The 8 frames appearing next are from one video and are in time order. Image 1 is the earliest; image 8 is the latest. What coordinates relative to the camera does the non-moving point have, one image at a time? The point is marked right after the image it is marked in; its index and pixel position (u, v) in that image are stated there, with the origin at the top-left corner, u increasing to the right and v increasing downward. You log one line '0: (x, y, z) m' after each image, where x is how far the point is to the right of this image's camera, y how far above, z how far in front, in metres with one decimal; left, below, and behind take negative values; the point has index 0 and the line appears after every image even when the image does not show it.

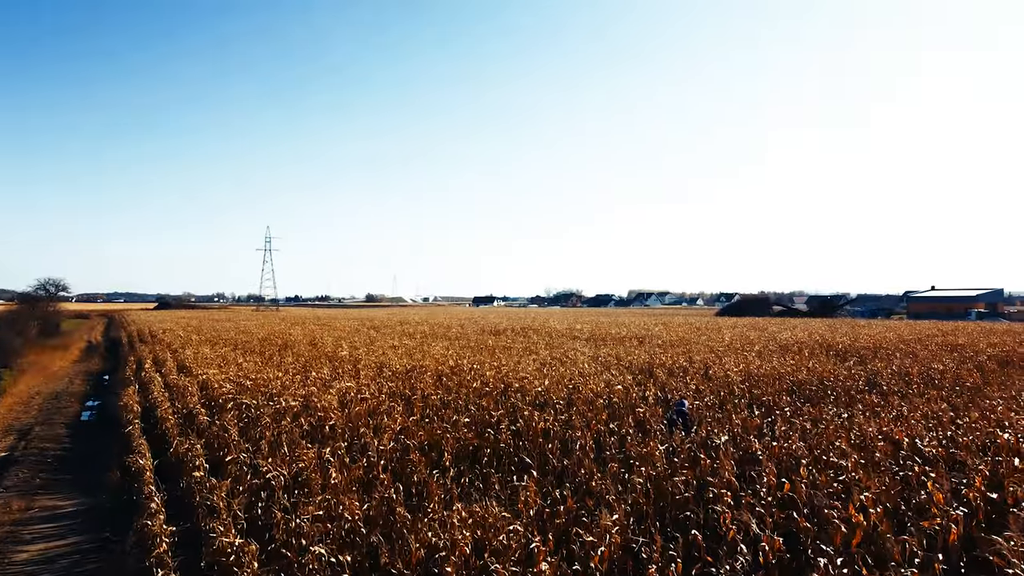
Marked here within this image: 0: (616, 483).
0: (+1.3, -2.4, +7.9) m
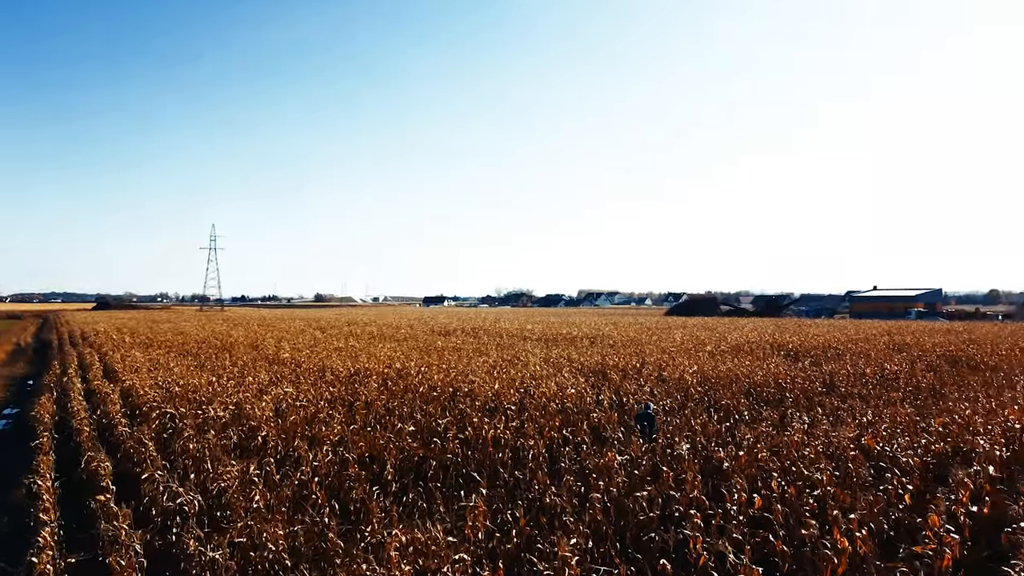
0: (+0.7, -2.4, +7.3) m
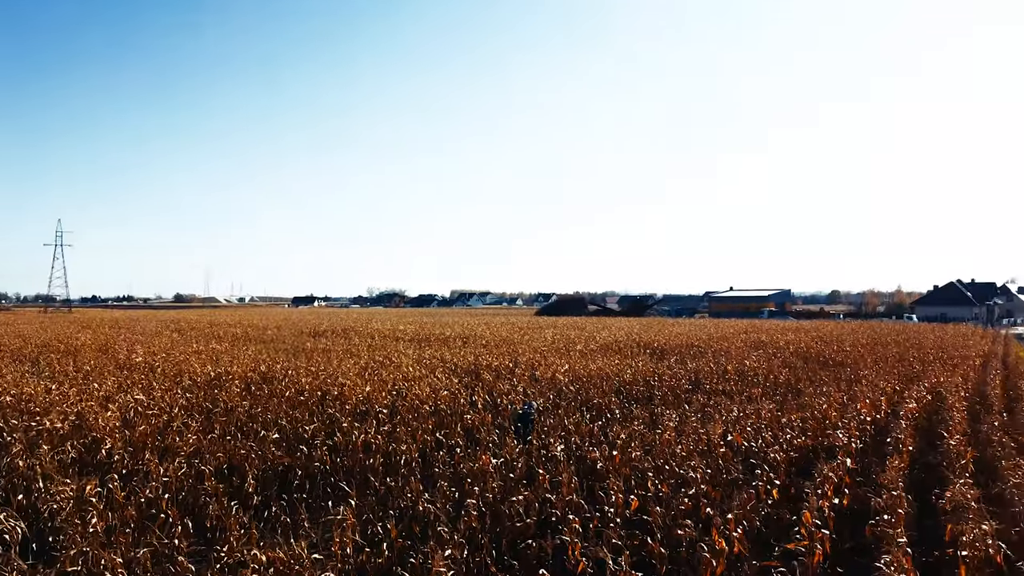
0: (-0.7, -2.4, +6.9) m
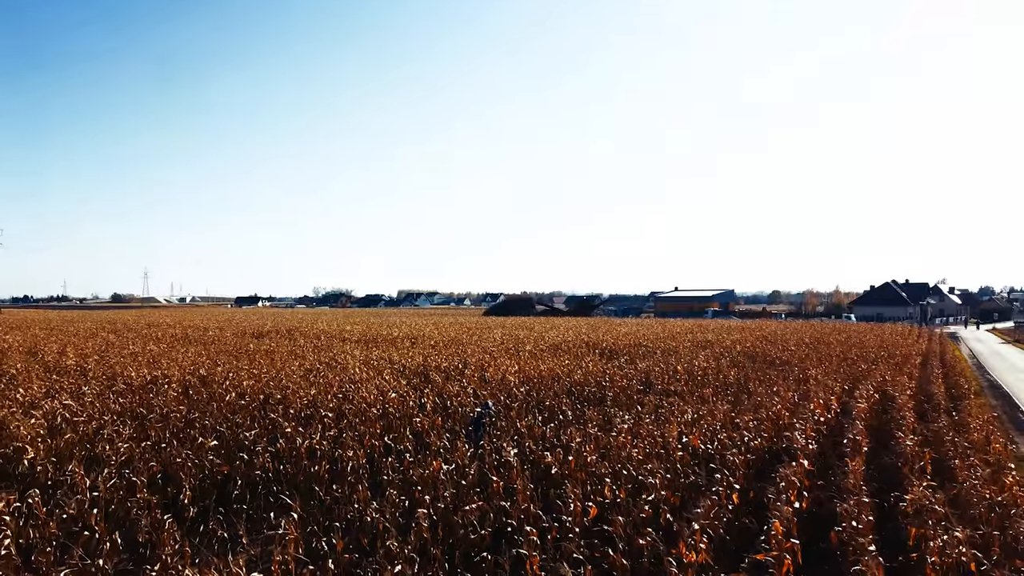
0: (-1.2, -2.4, +6.6) m
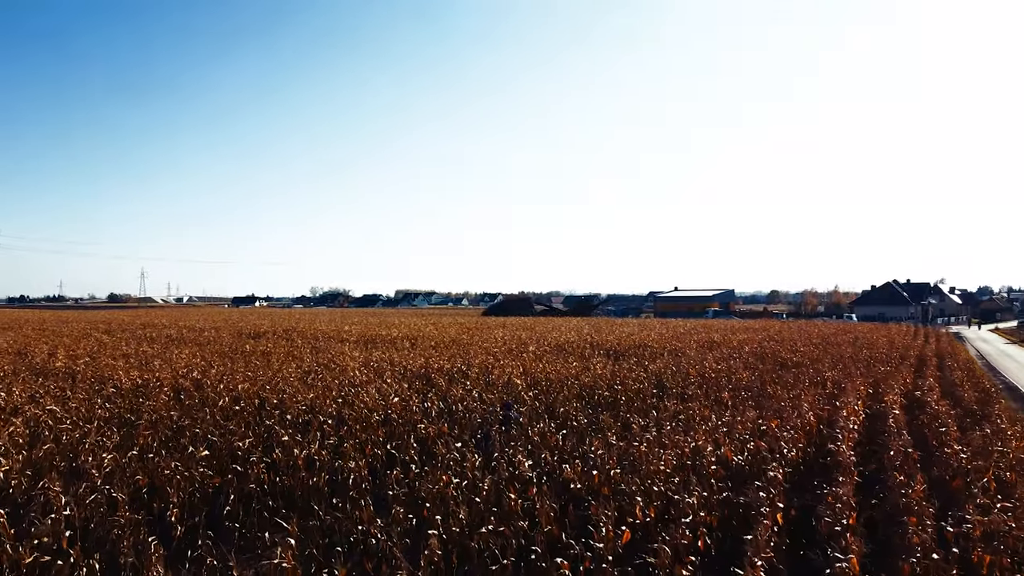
0: (-1.0, -2.4, +6.0) m
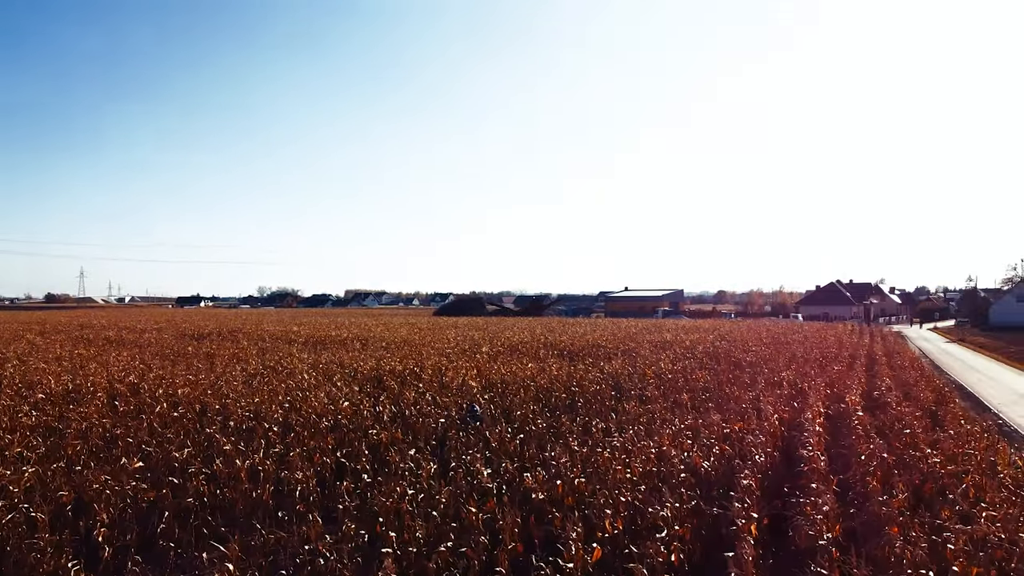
0: (-1.4, -2.4, +5.6) m
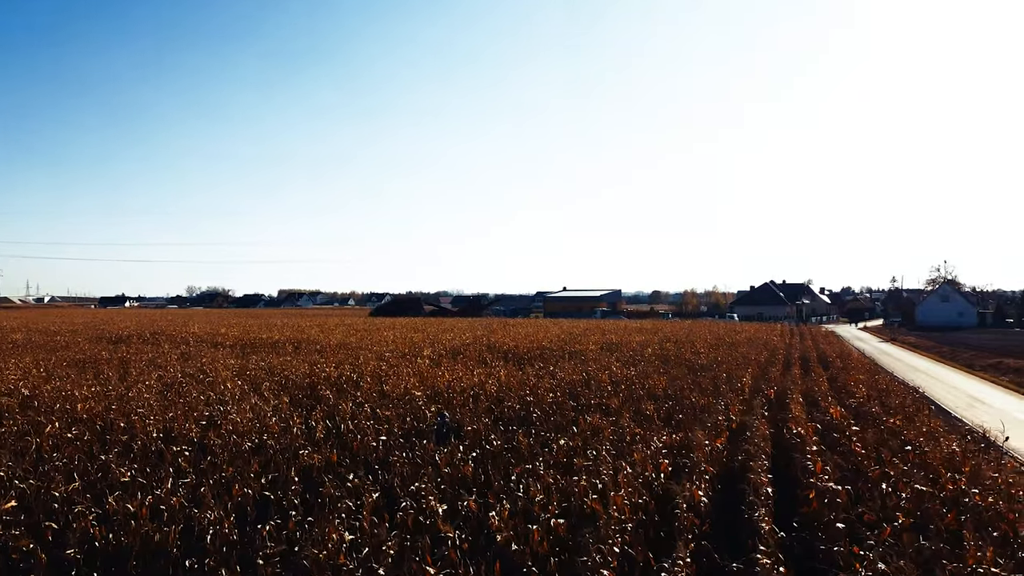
0: (-1.6, -2.4, +4.3) m
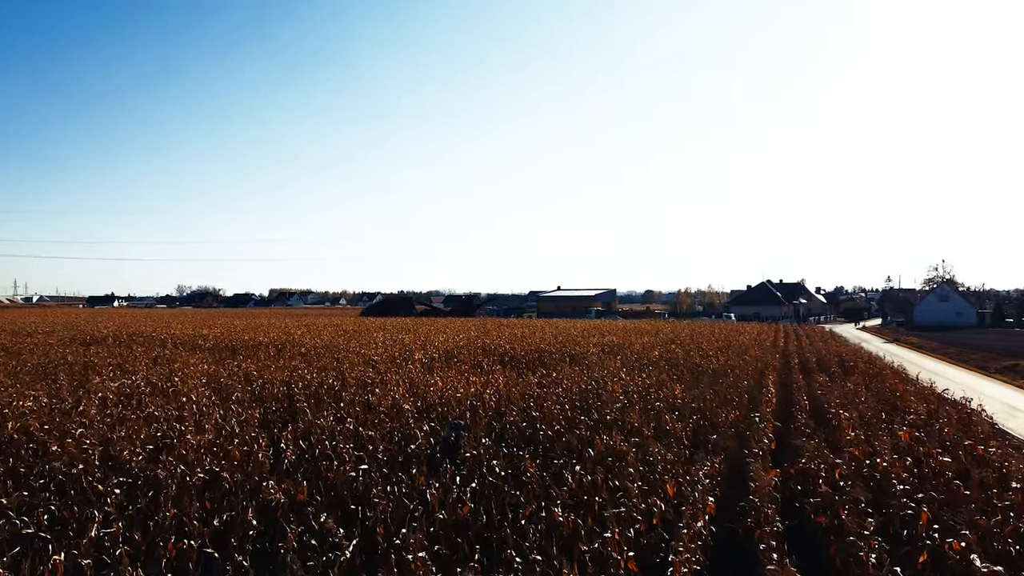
0: (-1.5, -2.4, +2.8) m
